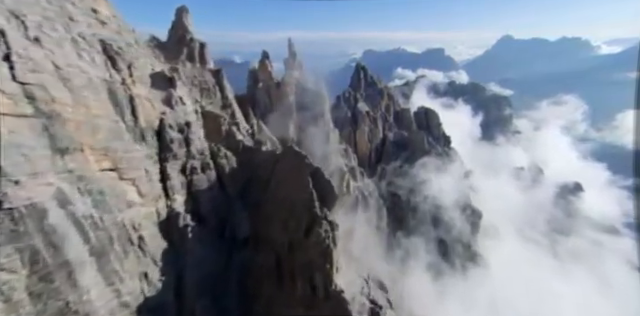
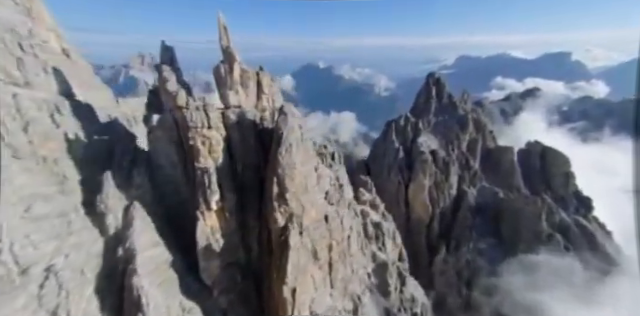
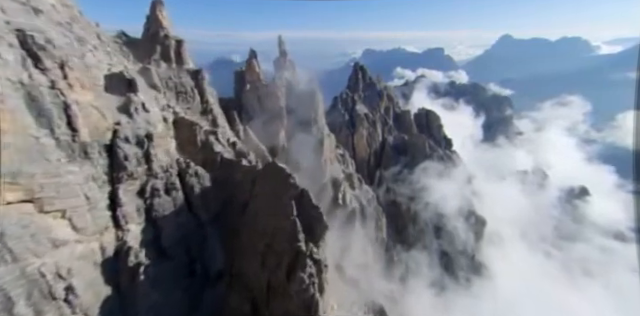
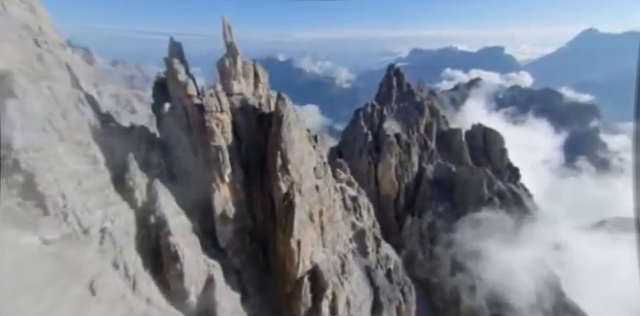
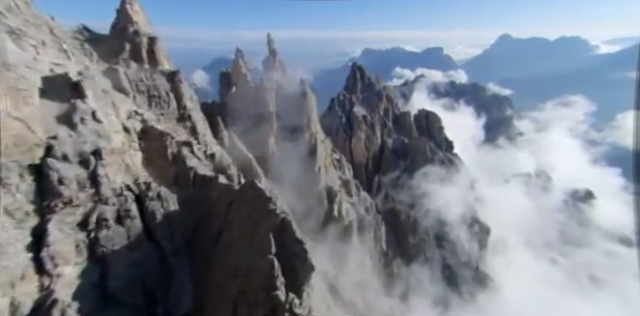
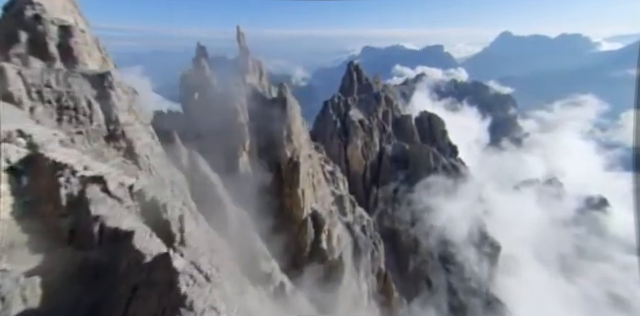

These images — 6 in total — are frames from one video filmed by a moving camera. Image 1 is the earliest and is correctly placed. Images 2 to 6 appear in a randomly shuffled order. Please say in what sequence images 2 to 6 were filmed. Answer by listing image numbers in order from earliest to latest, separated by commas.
3, 5, 6, 4, 2
